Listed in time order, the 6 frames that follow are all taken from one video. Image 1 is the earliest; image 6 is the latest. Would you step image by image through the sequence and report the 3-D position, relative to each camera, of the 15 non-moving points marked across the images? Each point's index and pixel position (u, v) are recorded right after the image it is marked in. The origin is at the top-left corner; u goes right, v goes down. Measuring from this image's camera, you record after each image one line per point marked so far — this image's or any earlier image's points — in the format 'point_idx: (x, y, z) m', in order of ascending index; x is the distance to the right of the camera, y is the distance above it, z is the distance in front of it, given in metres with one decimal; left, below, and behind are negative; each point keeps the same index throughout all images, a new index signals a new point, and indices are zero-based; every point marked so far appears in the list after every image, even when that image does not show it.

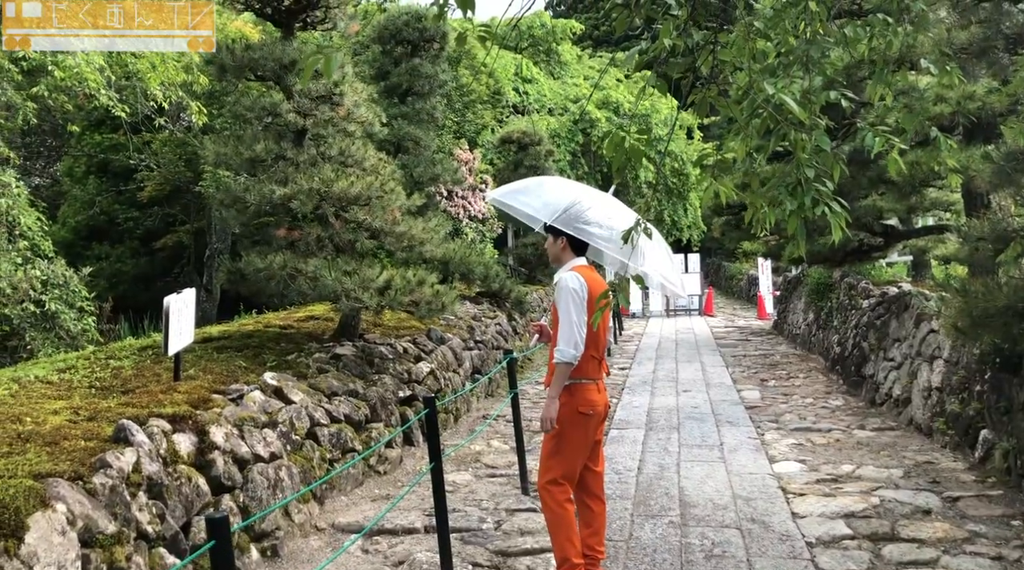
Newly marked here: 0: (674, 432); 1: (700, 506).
0: (+1.3, -1.1, +8.3) m
1: (+1.1, -1.3, +6.1) m
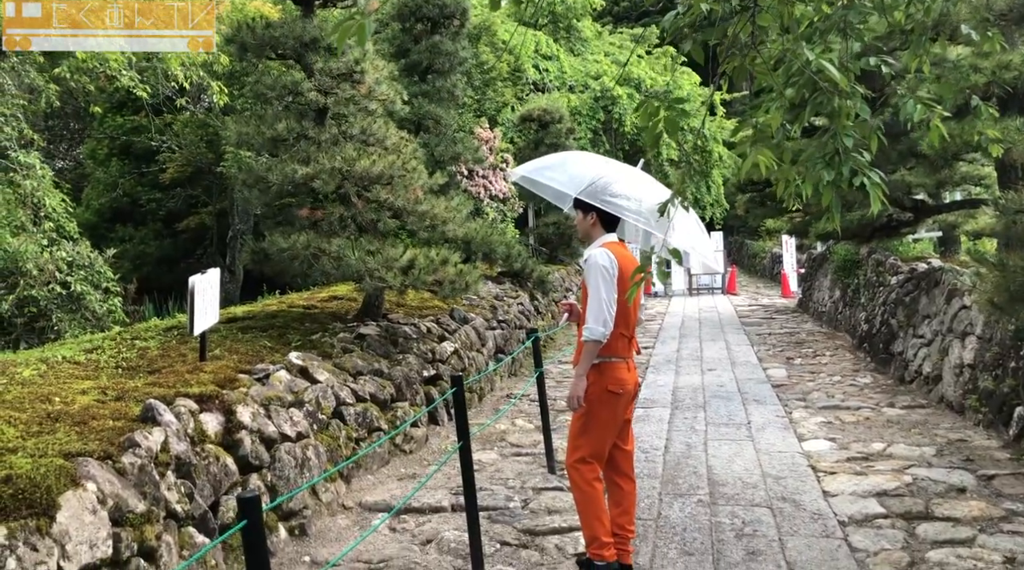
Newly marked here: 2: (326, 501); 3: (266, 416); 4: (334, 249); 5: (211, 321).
0: (+1.4, -1.0, +8.2) m
1: (+1.2, -1.1, +6.0) m
2: (-1.0, -1.2, +5.9) m
3: (-1.3, -0.7, +5.7) m
4: (-1.3, +0.3, +7.9) m
5: (-1.8, -0.2, +6.6) m
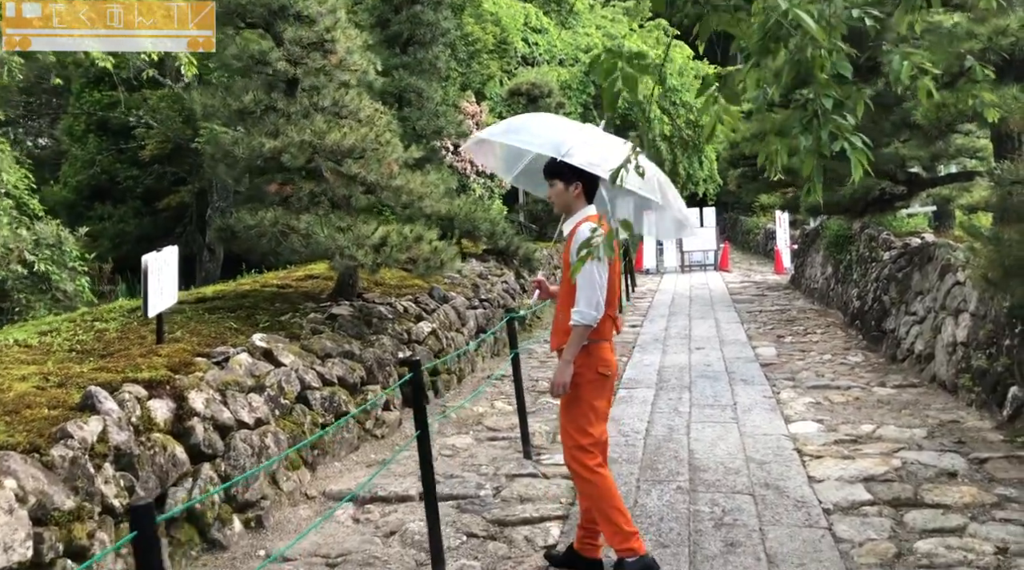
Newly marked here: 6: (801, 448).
0: (+1.3, -0.8, +7.9) m
1: (+1.1, -1.0, +5.7) m
2: (-1.2, -1.1, +5.6) m
3: (-1.5, -0.6, +5.5) m
4: (-1.5, +0.4, +7.6) m
5: (-2.0, -0.1, +6.3) m
6: (+1.6, -0.9, +6.1) m
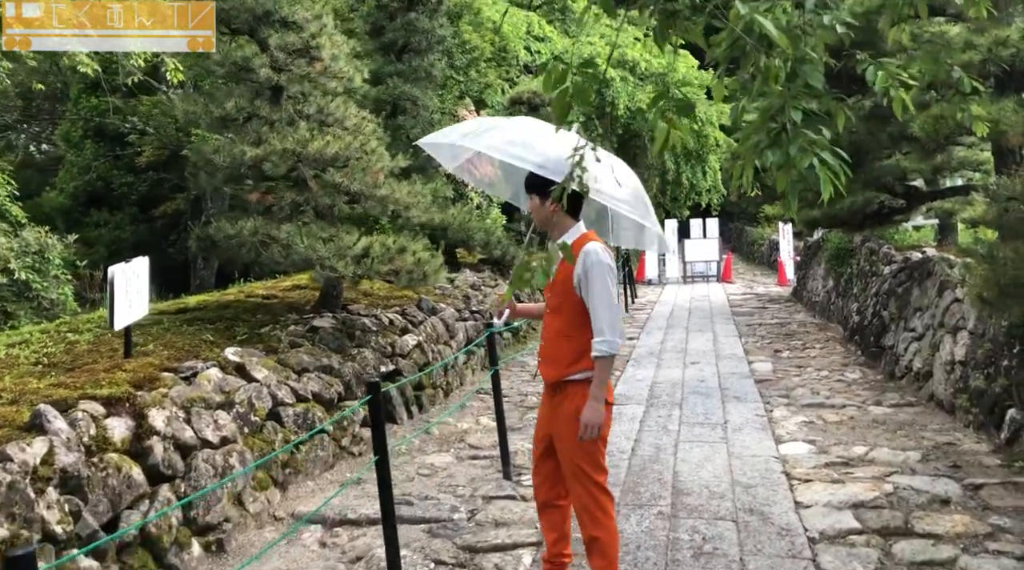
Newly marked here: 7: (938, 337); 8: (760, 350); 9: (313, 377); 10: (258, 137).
0: (+1.2, -0.9, +7.7) m
1: (+0.9, -1.1, +5.5) m
2: (-1.3, -1.2, +5.4) m
3: (-1.6, -0.7, +5.3) m
4: (-1.6, +0.3, +7.4) m
5: (-2.1, -0.2, +6.1) m
6: (+1.5, -1.0, +5.9) m
7: (+2.9, -0.4, +7.3) m
8: (+2.4, -0.6, +10.3) m
9: (-1.2, -0.6, +6.6) m
10: (-1.8, +1.1, +7.6) m
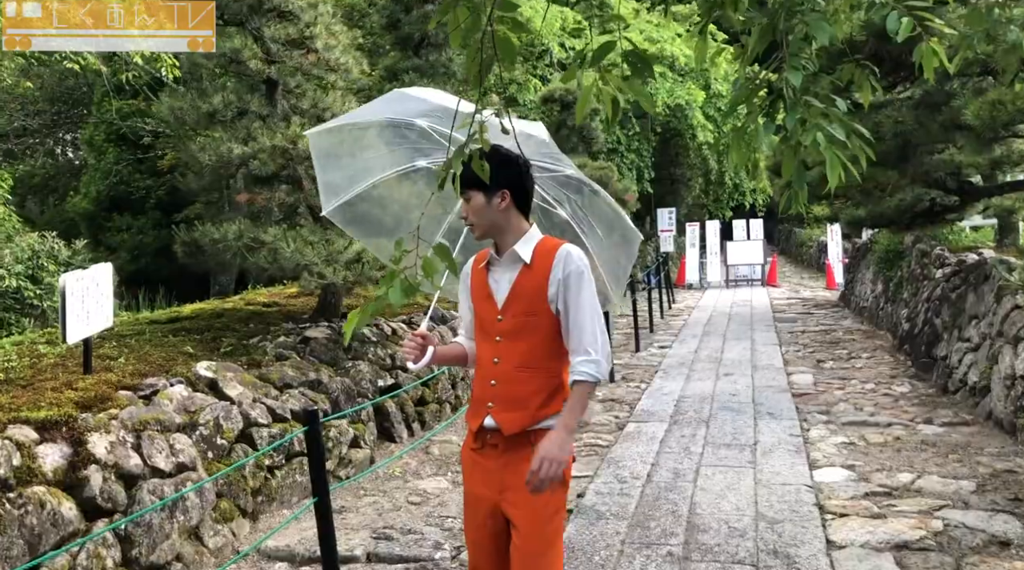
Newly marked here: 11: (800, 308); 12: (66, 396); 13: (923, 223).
0: (+1.2, -0.9, +7.0) m
1: (+0.9, -1.1, +4.8) m
2: (-1.4, -1.2, +4.8) m
3: (-1.7, -0.7, +4.7) m
4: (-1.5, +0.3, +6.9) m
5: (-2.1, -0.2, +5.5) m
6: (+1.5, -1.0, +5.1) m
7: (+2.9, -0.4, +6.5) m
8: (+2.6, -0.7, +9.6) m
9: (-1.2, -0.6, +6.0) m
10: (-1.8, +1.0, +7.0) m
11: (+3.8, -0.3, +14.1) m
12: (-2.1, -0.5, +5.0) m
13: (+3.5, +0.5, +9.2) m
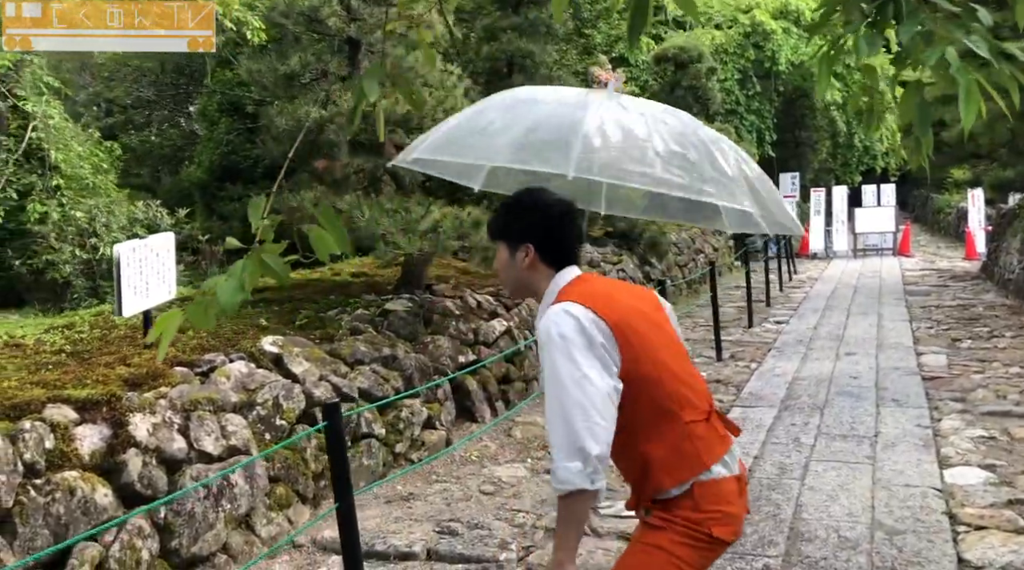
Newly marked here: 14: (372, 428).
0: (+1.8, -0.8, +6.3) m
1: (+1.2, -1.0, +4.2) m
2: (-1.0, -1.1, +4.5) m
3: (-1.4, -0.6, +4.3) m
4: (-1.0, +0.5, +6.5) m
5: (-1.7, -0.1, +5.2) m
6: (+1.8, -0.9, +4.4) m
7: (+3.4, -0.2, +5.6) m
8: (+3.4, -0.4, +8.7) m
9: (-0.8, -0.5, +5.6) m
10: (-1.2, +1.2, +6.6) m
11: (+5.2, +0.1, +13.1) m
12: (-1.7, -0.4, +4.7) m
13: (+4.3, +0.8, +8.2) m
14: (-0.7, -0.7, +5.2) m
